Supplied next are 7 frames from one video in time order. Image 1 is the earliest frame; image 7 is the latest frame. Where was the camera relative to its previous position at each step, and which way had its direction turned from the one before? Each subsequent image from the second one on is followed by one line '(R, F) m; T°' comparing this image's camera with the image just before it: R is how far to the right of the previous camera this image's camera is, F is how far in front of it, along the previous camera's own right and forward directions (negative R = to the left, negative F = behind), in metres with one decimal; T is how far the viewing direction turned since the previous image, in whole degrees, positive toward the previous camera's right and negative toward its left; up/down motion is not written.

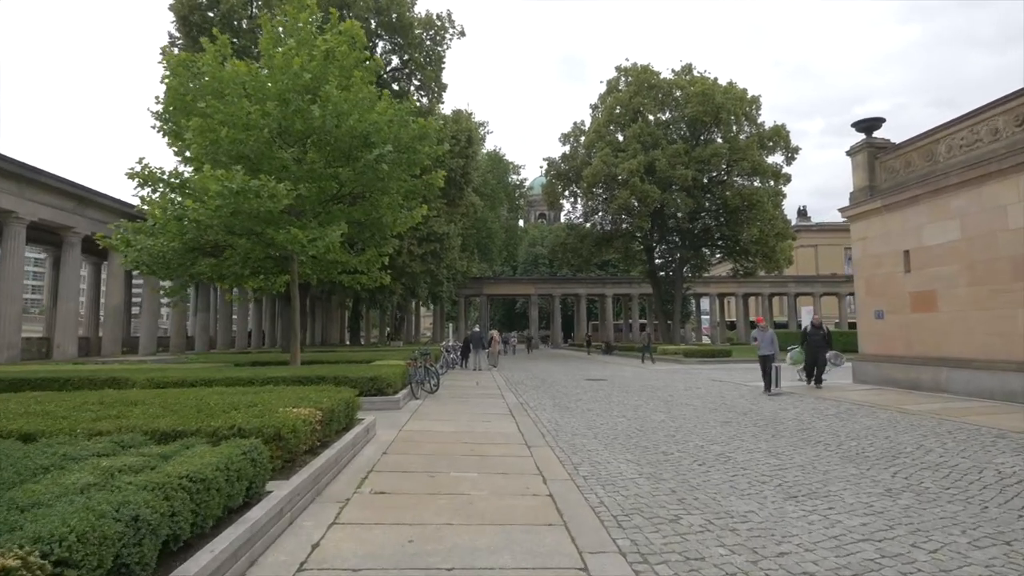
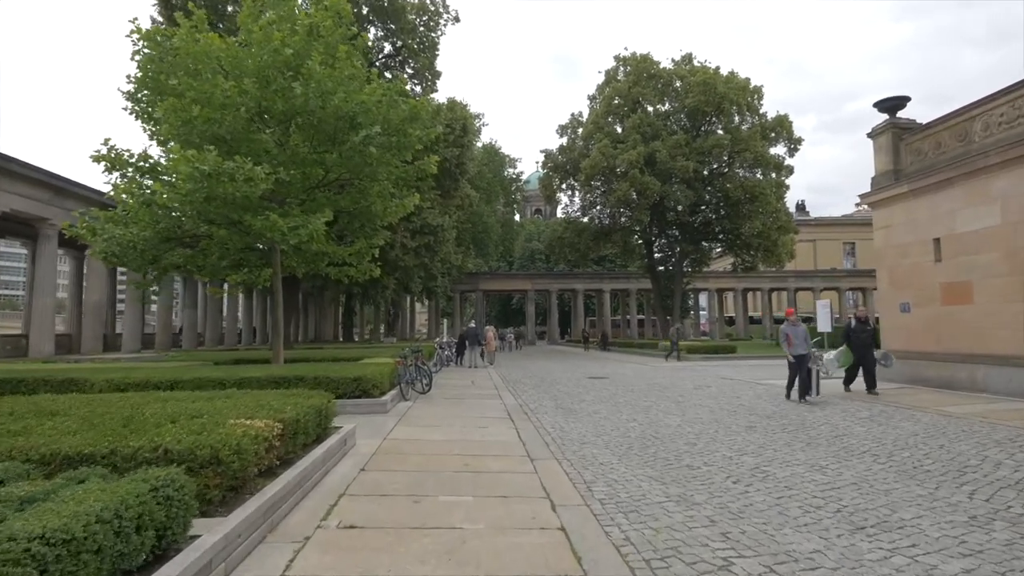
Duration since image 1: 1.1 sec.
(-0.1, +1.2) m; 0°
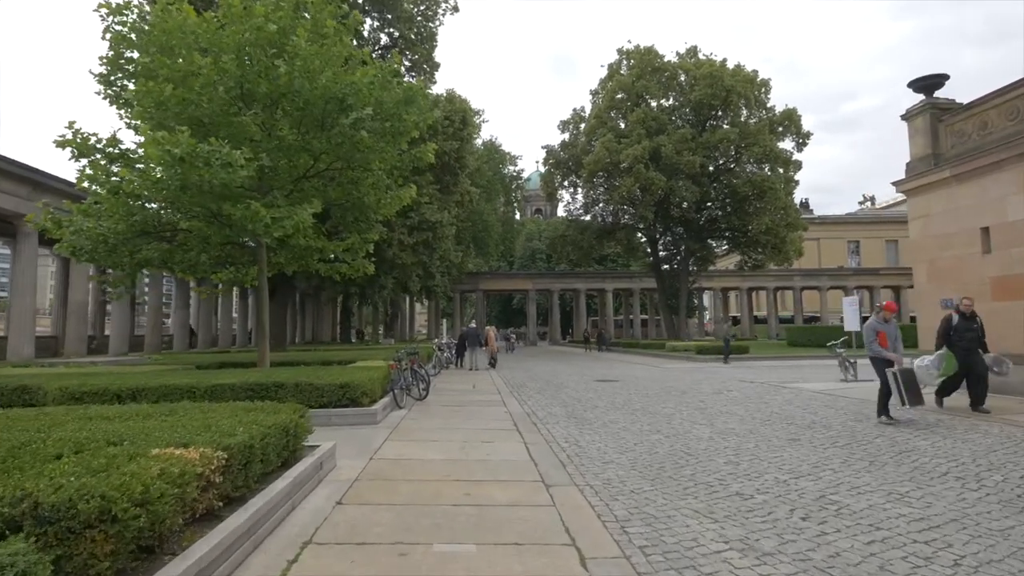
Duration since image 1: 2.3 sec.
(-0.1, +1.3) m; 0°
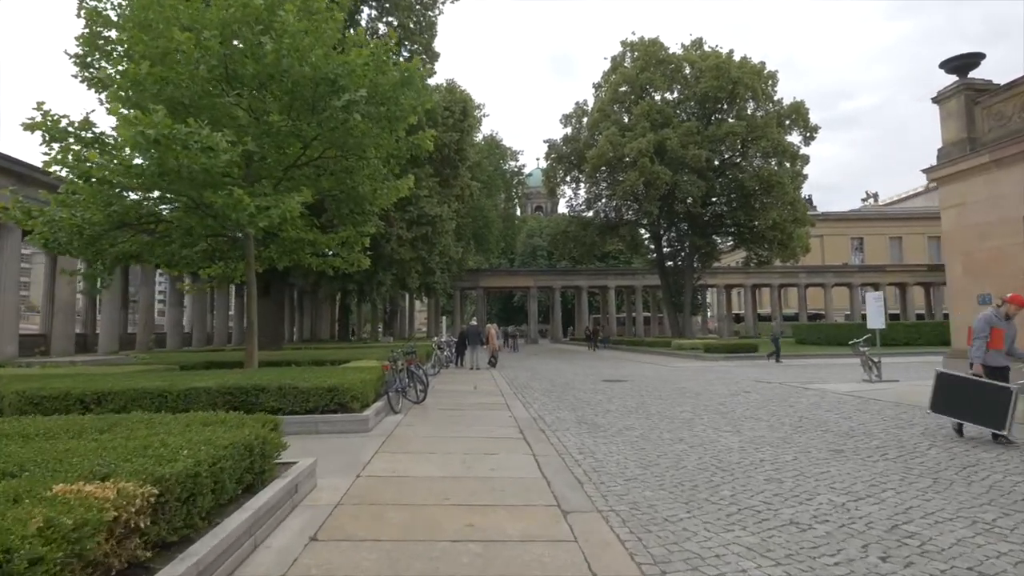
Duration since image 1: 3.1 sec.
(-0.1, +1.0) m; 0°
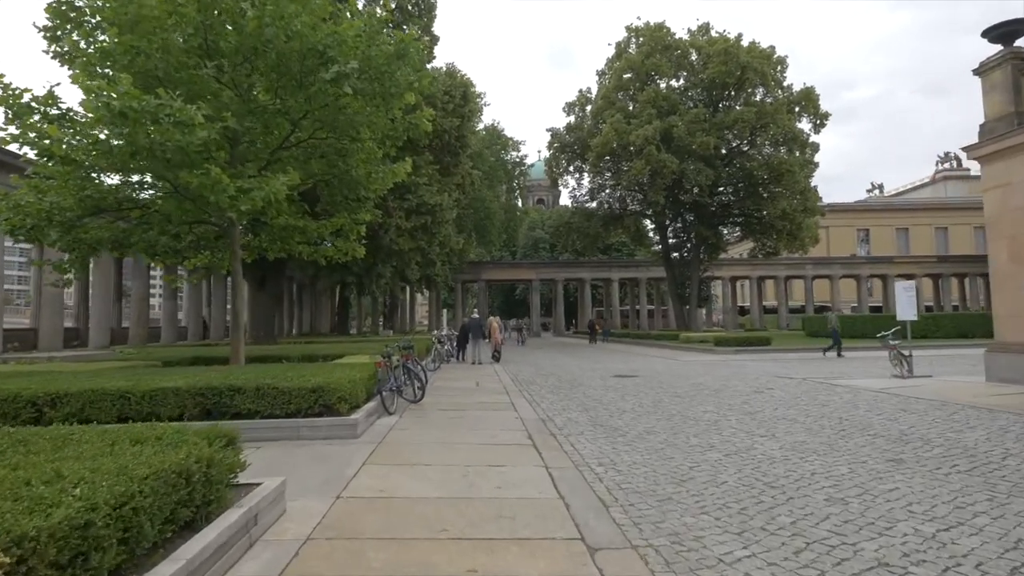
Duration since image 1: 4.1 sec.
(-0.1, +1.1) m; 0°
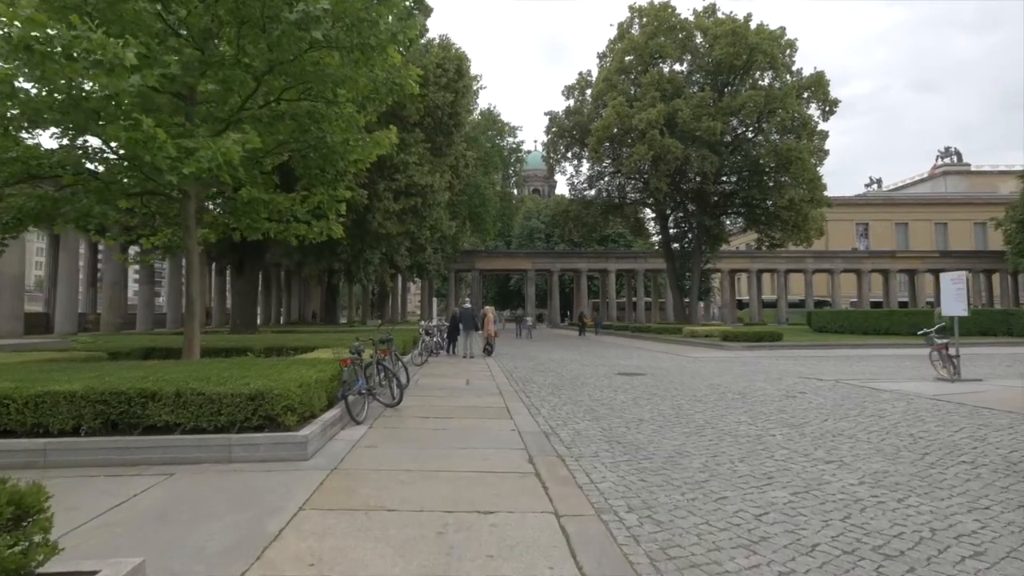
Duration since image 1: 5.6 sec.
(0.0, +1.9) m; +1°
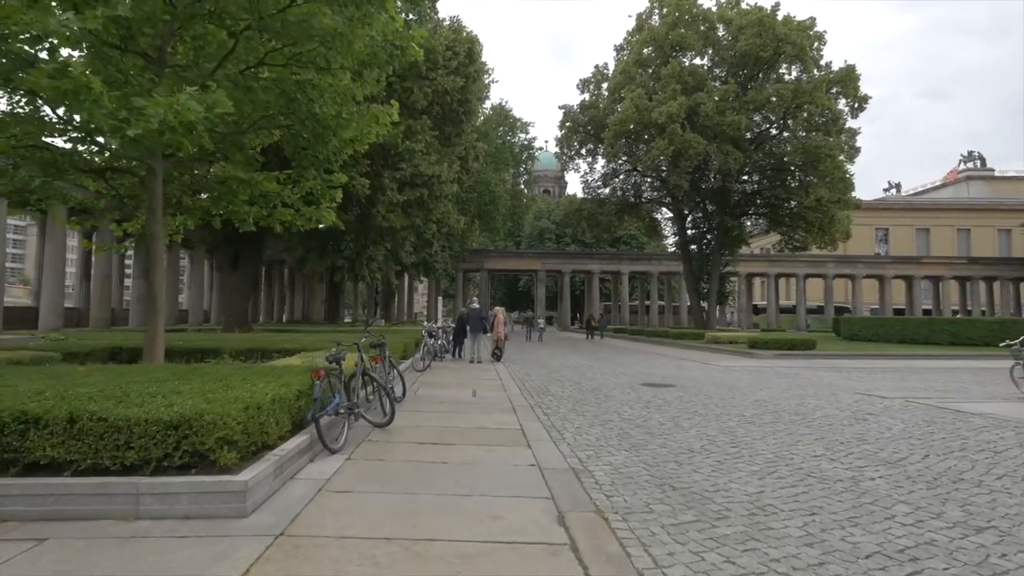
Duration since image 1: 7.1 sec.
(-0.1, +1.9) m; -1°
